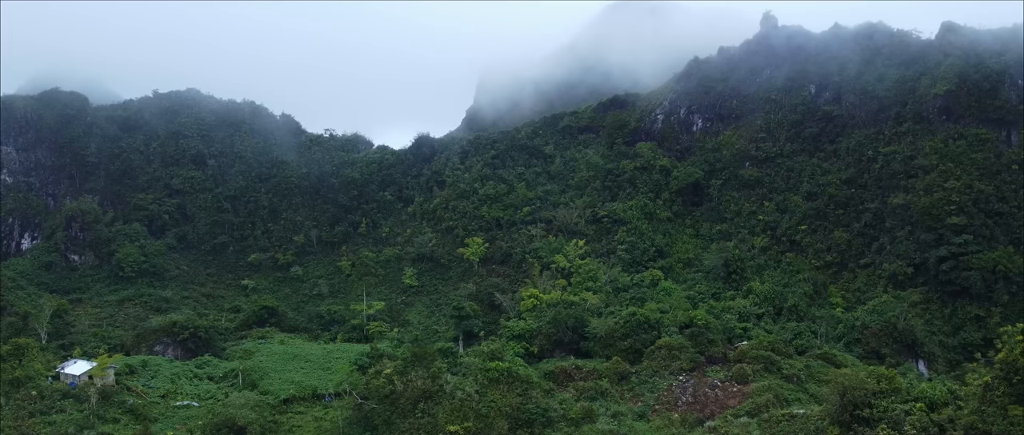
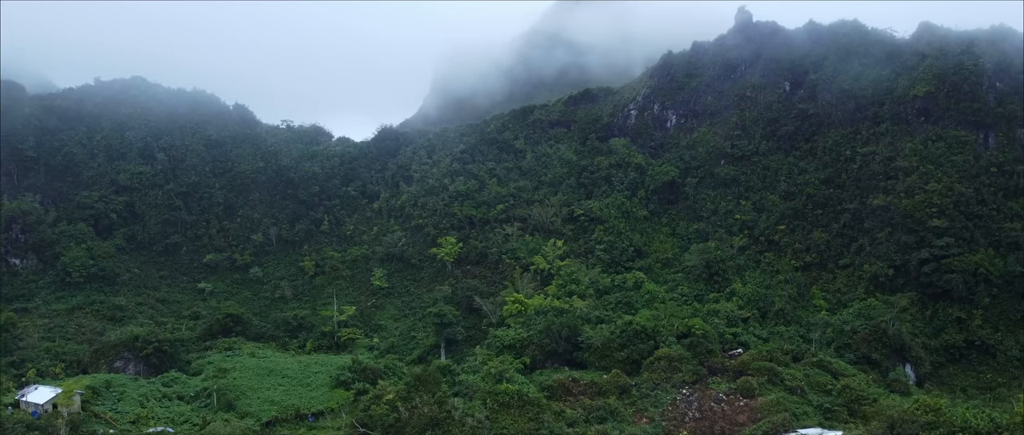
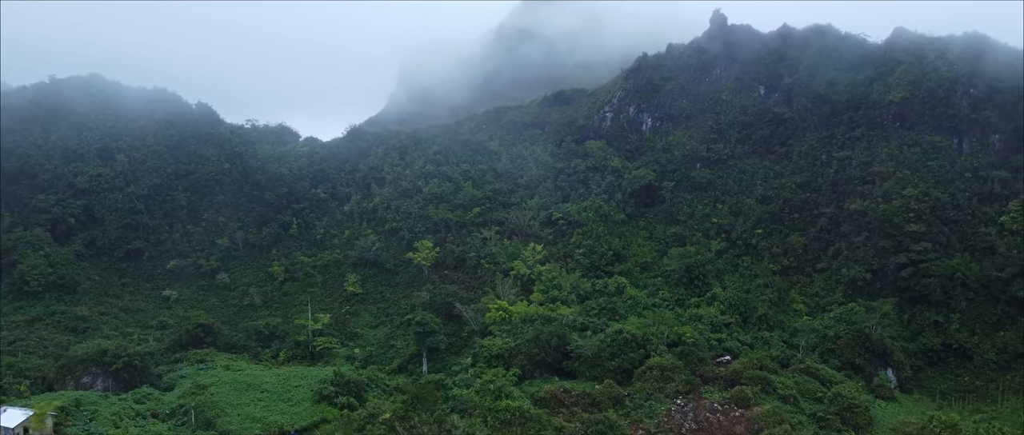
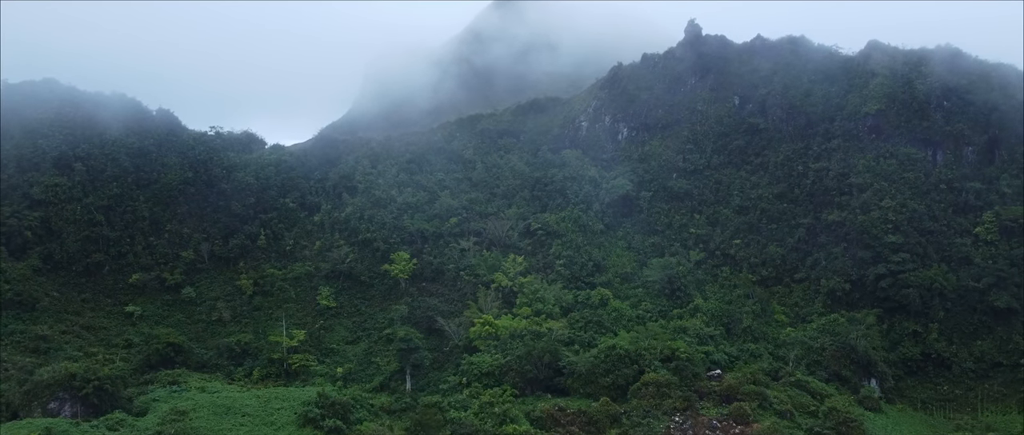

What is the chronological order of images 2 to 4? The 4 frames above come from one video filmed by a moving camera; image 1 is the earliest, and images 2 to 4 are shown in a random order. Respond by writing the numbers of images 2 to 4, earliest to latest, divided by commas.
2, 3, 4
